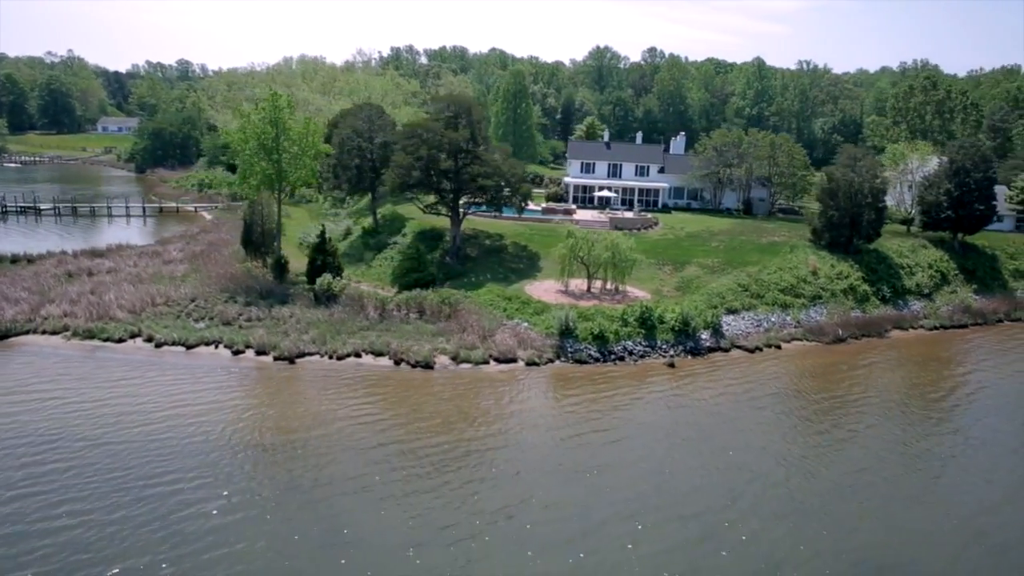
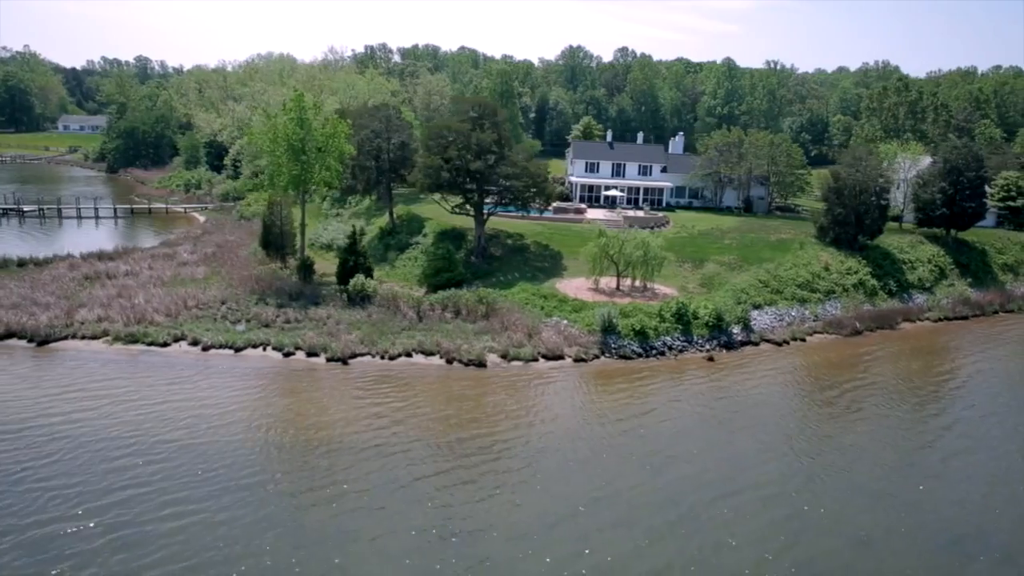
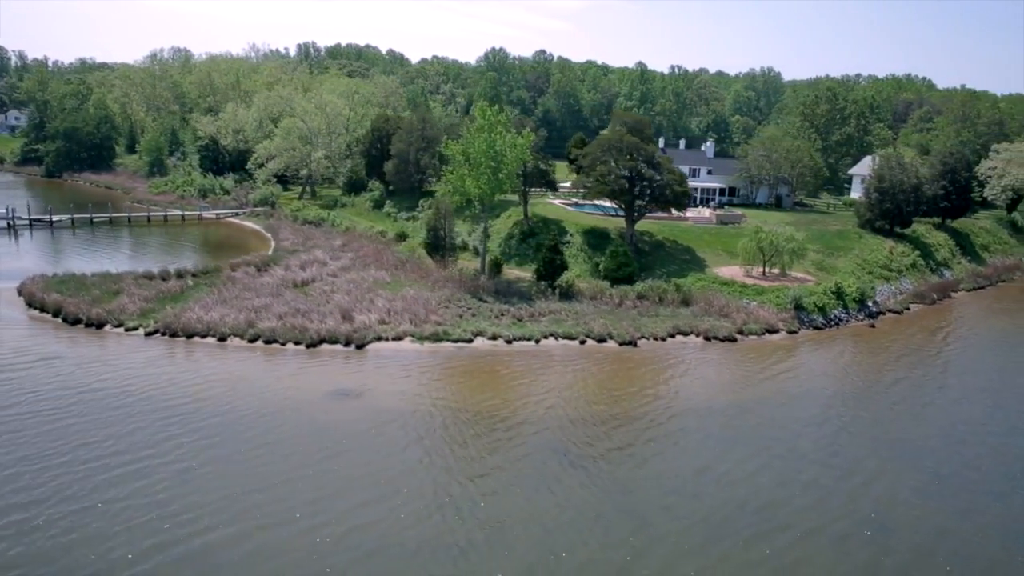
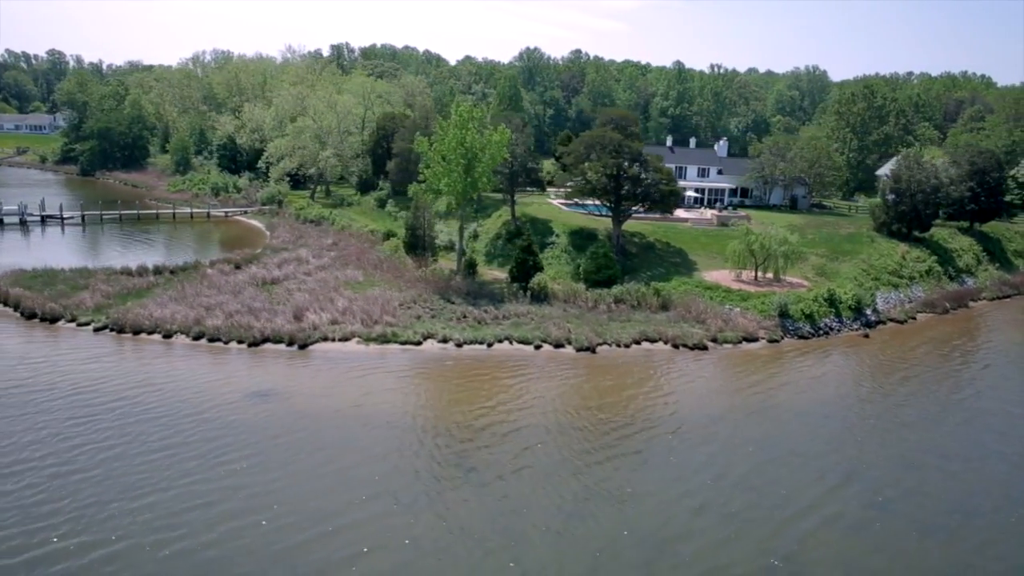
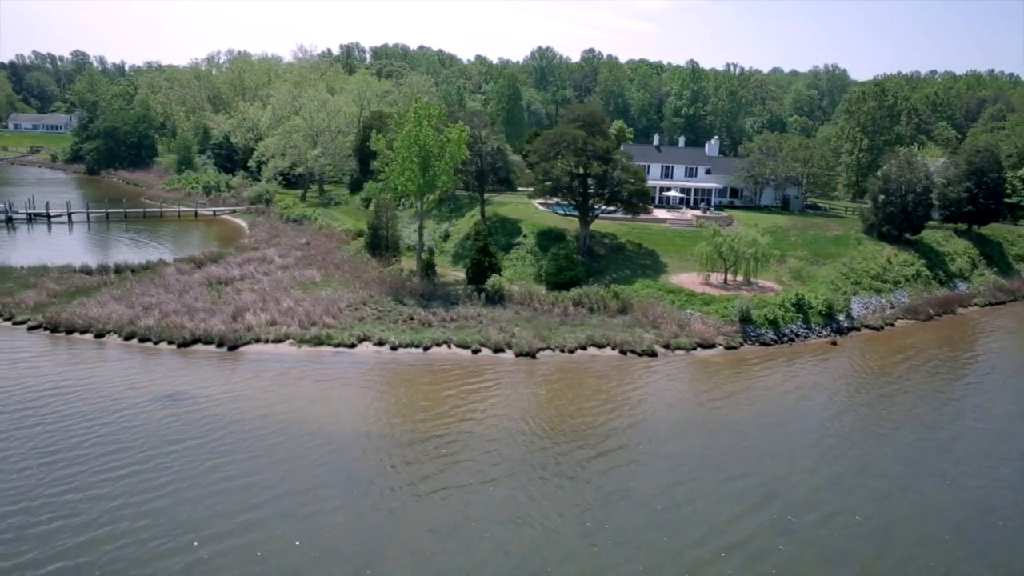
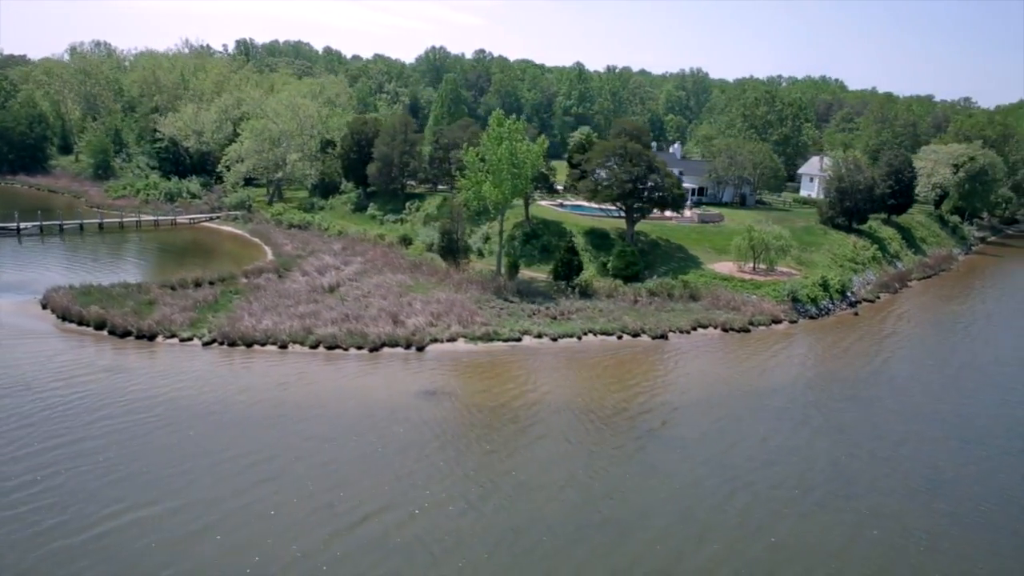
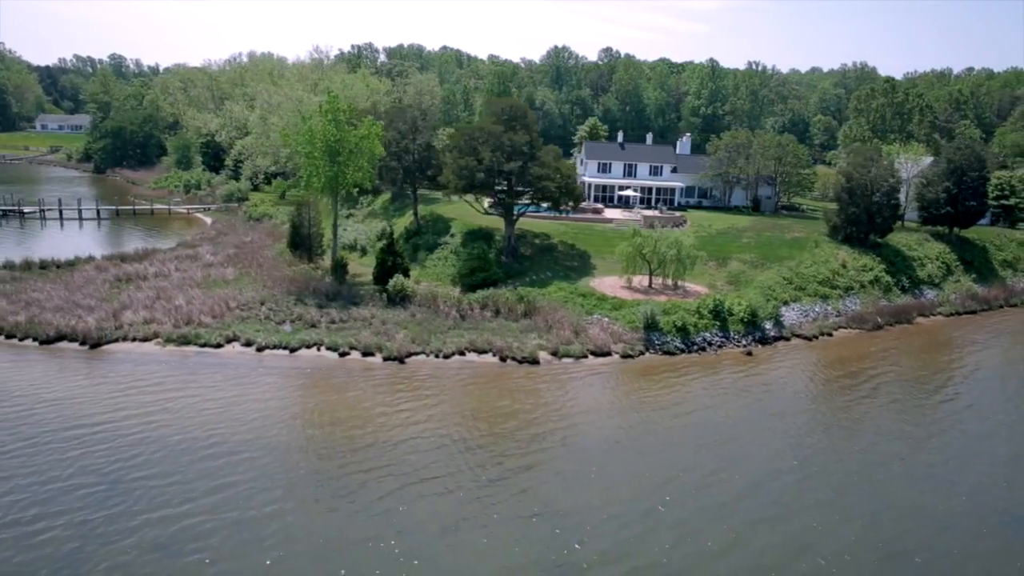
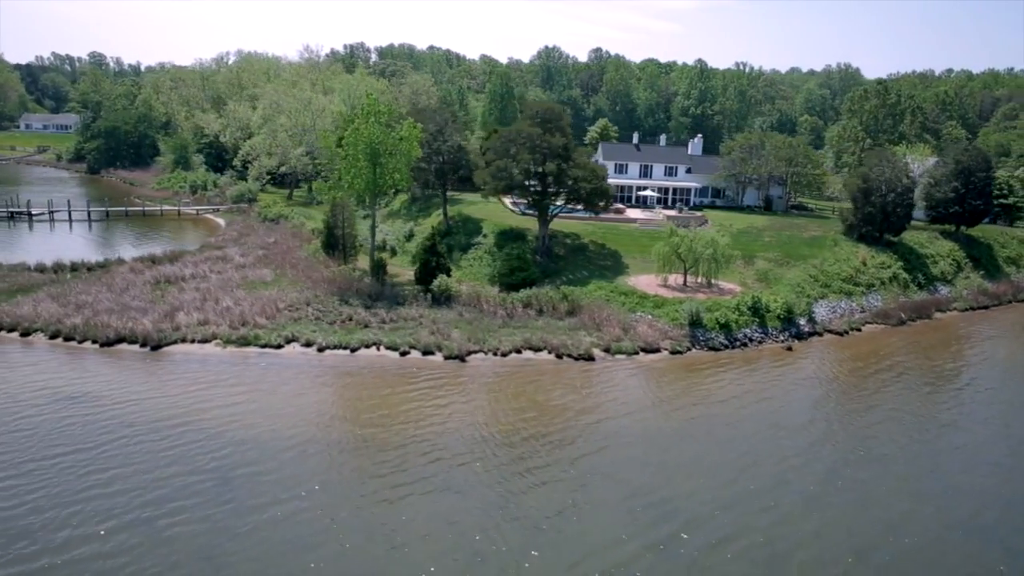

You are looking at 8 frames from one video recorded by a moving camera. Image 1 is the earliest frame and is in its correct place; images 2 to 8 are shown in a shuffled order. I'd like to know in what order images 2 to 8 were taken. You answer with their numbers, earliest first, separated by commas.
2, 7, 8, 5, 4, 3, 6
